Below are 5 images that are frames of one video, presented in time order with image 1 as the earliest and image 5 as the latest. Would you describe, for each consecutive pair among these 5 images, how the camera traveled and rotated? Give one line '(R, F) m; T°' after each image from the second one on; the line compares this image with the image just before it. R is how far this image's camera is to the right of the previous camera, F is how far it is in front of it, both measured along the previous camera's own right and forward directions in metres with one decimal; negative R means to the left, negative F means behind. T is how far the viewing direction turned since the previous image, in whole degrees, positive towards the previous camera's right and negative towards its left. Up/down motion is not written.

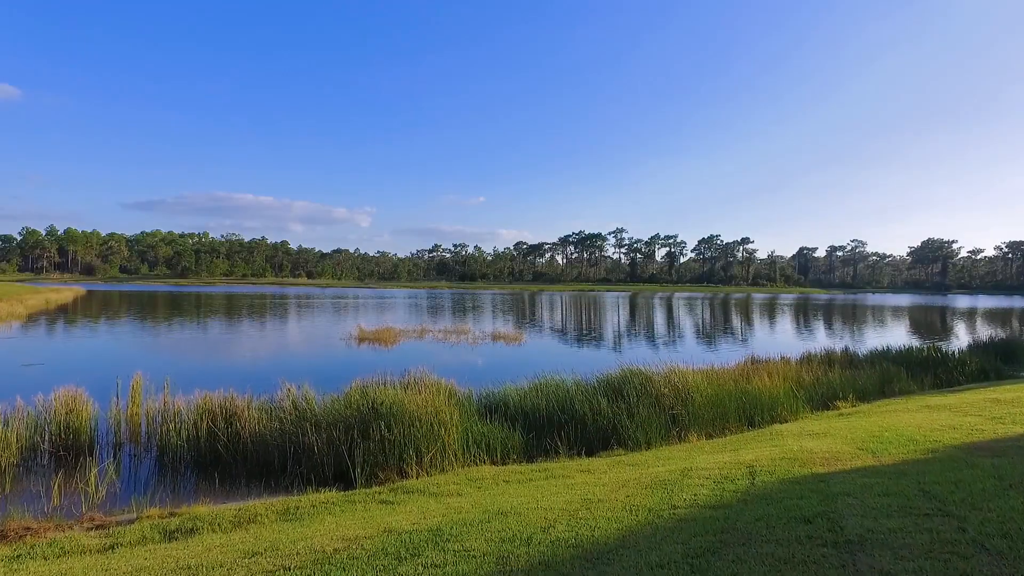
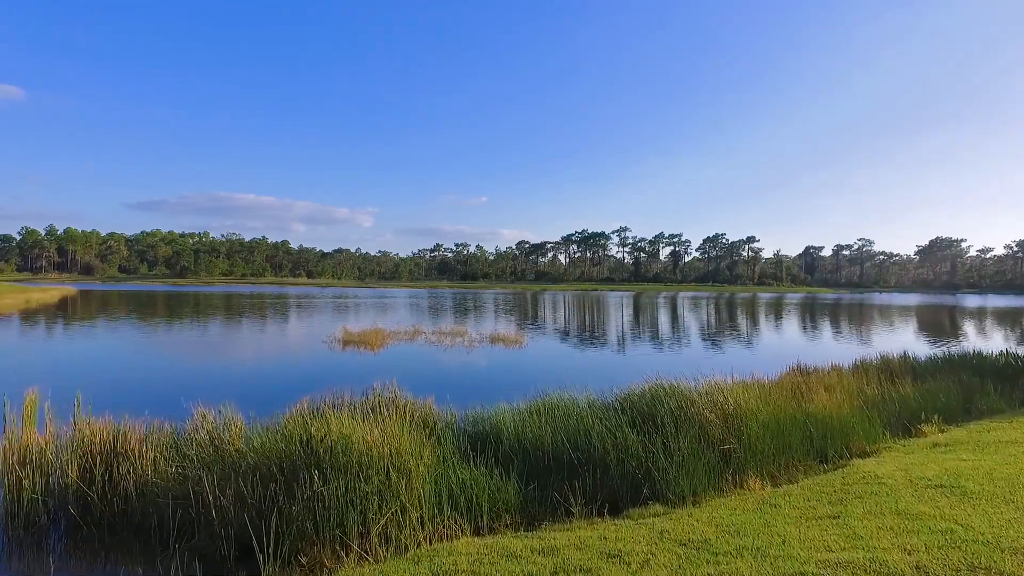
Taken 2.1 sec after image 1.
(+0.1, +2.3) m; 0°
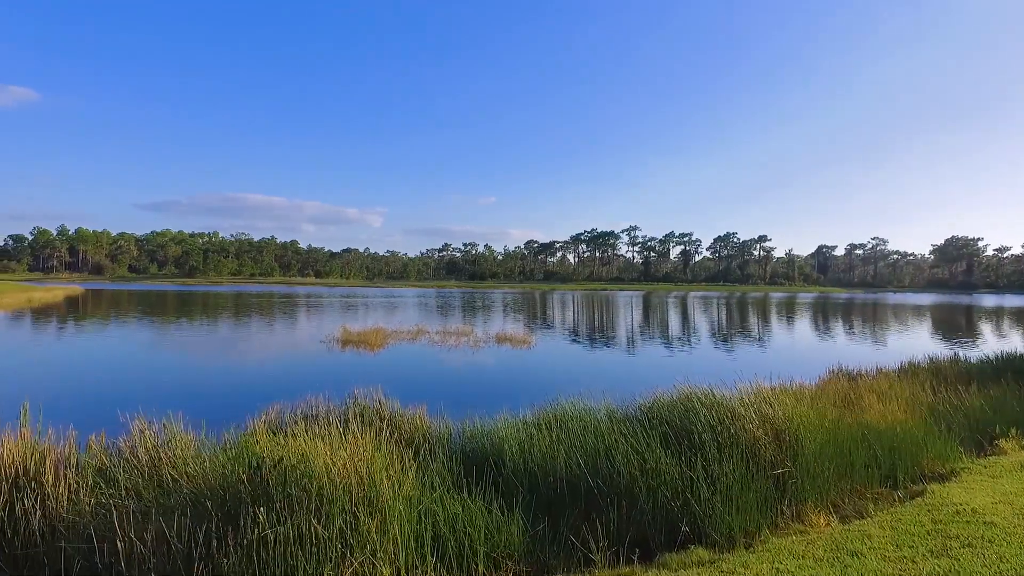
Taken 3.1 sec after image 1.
(0.0, +1.2) m; -1°
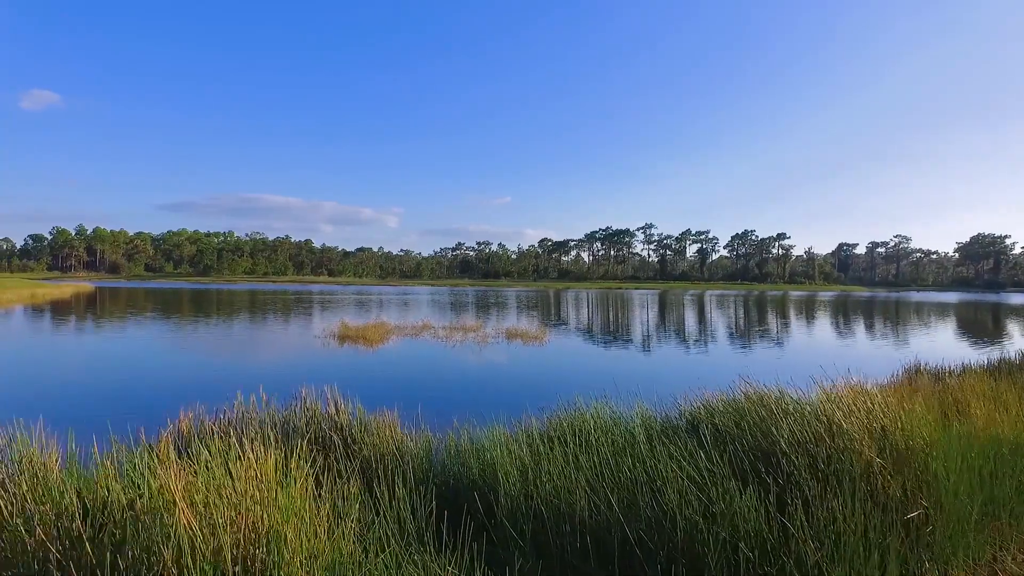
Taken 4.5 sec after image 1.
(+0.1, +1.7) m; -1°
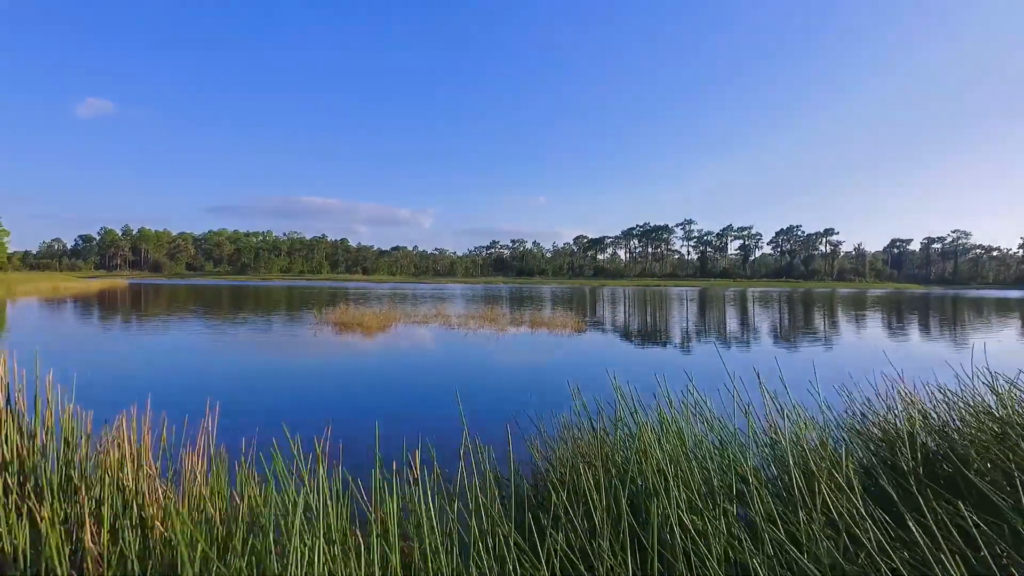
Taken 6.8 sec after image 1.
(+0.3, +3.1) m; -4°
